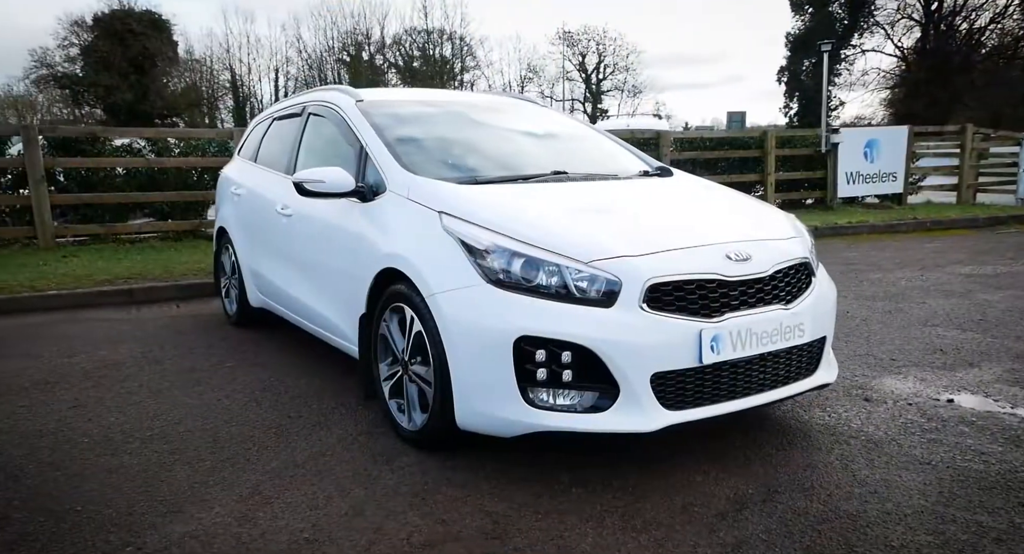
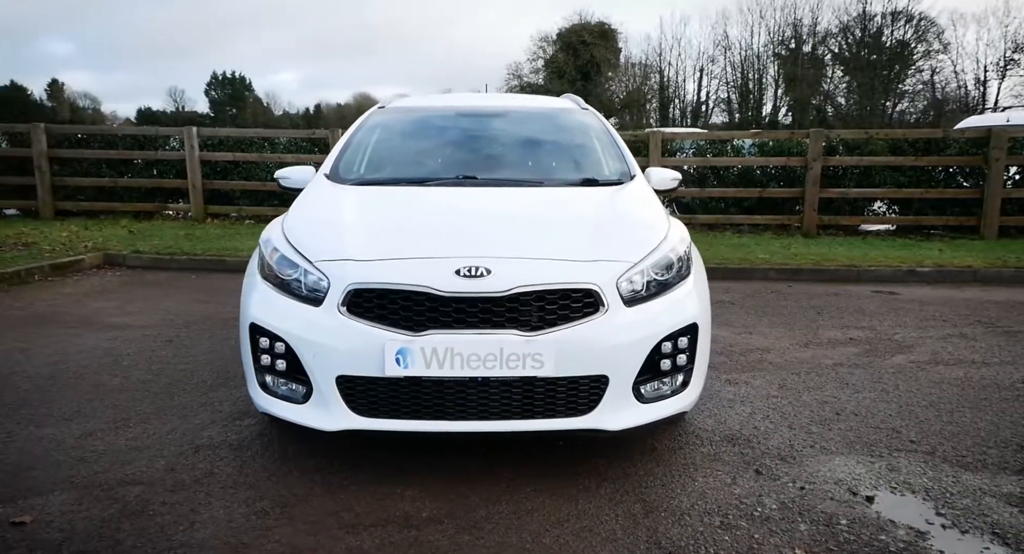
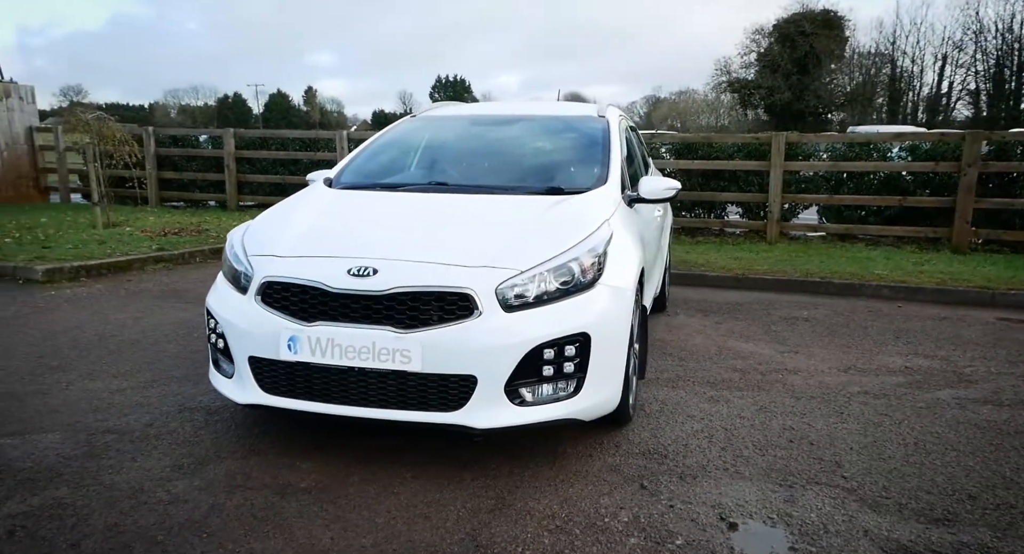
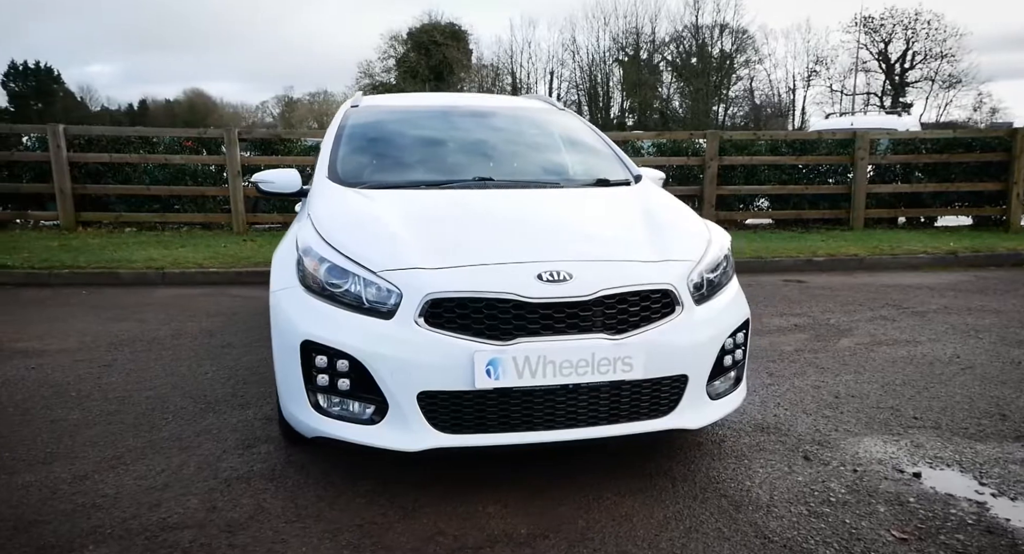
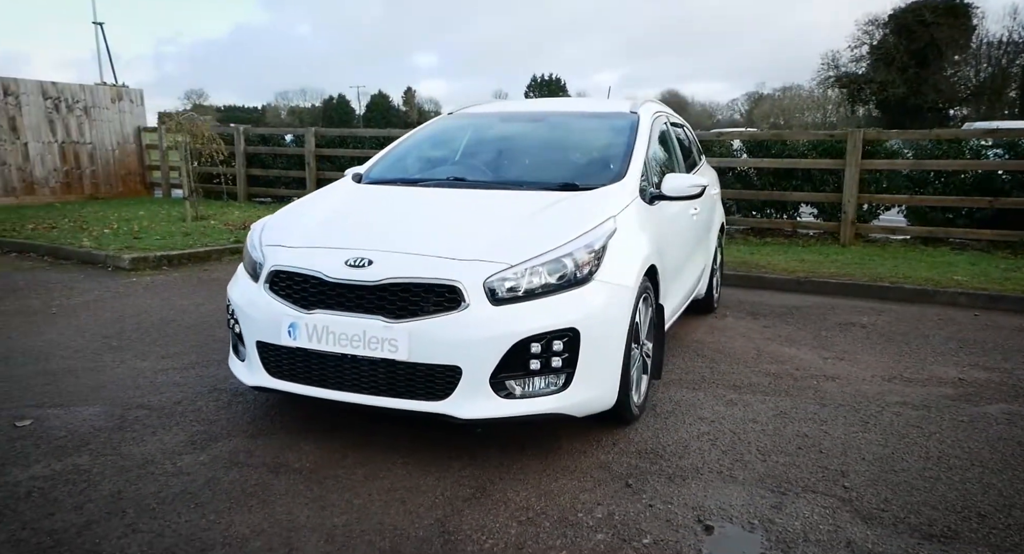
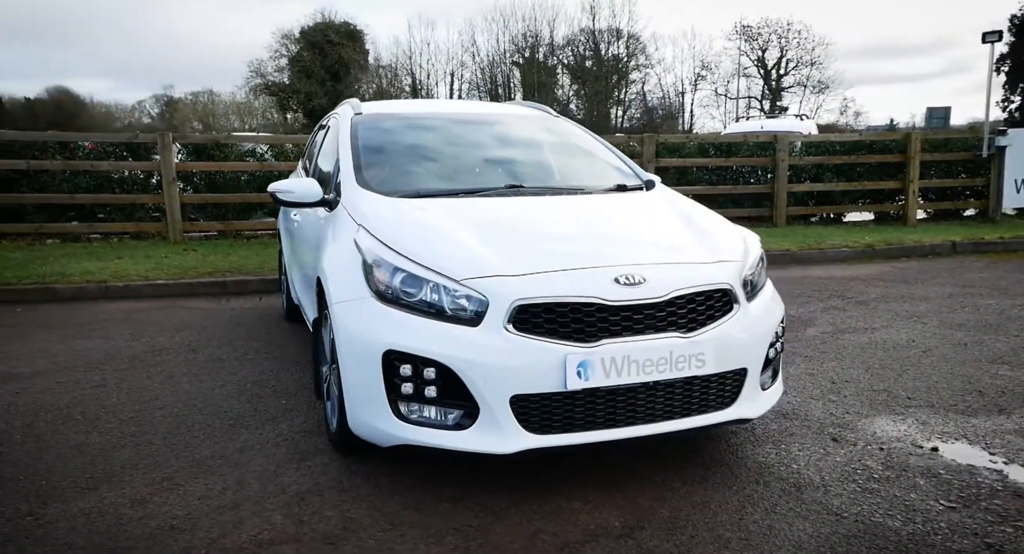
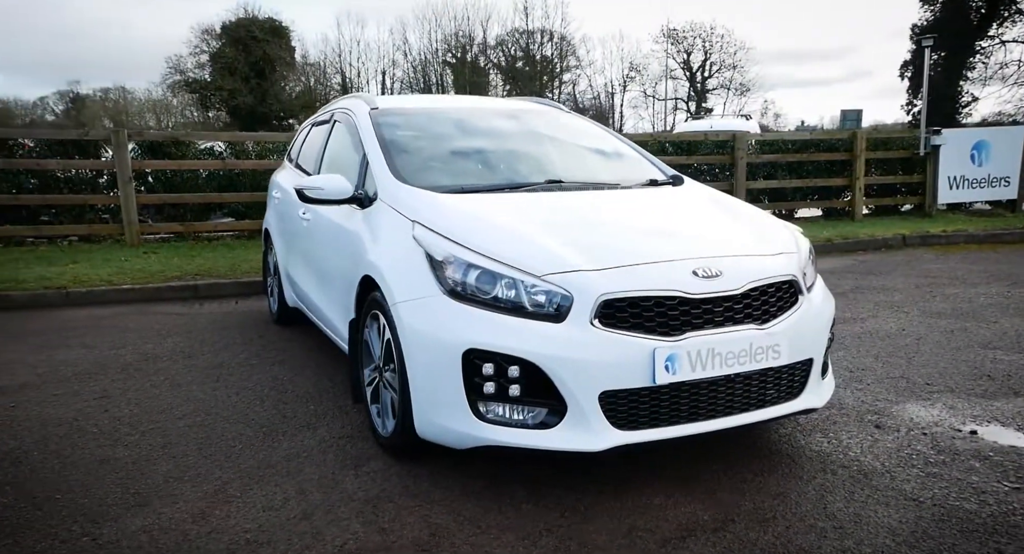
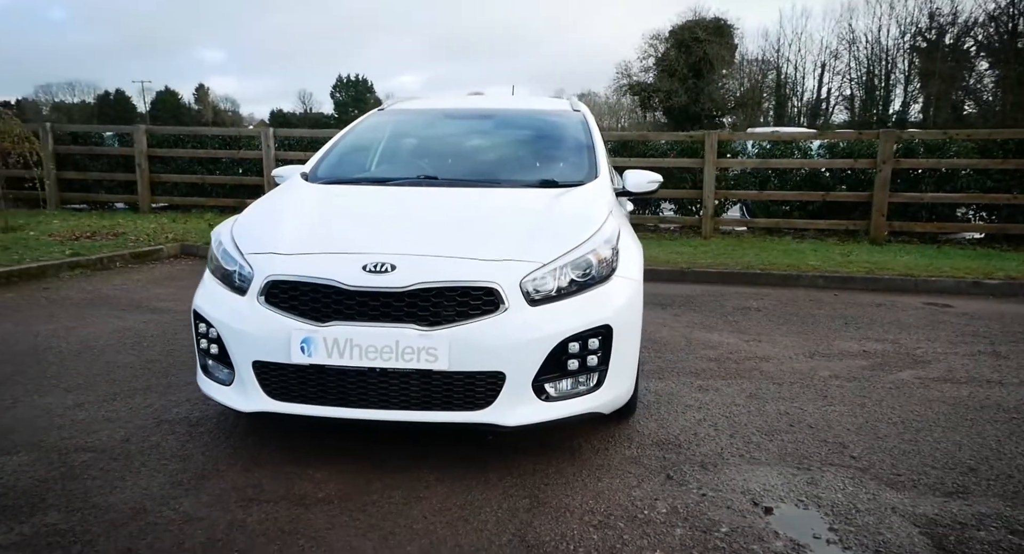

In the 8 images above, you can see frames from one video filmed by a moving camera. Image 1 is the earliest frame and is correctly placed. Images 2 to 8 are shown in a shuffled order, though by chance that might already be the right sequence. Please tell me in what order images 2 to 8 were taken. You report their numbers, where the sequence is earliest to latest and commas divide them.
7, 6, 4, 2, 8, 3, 5
